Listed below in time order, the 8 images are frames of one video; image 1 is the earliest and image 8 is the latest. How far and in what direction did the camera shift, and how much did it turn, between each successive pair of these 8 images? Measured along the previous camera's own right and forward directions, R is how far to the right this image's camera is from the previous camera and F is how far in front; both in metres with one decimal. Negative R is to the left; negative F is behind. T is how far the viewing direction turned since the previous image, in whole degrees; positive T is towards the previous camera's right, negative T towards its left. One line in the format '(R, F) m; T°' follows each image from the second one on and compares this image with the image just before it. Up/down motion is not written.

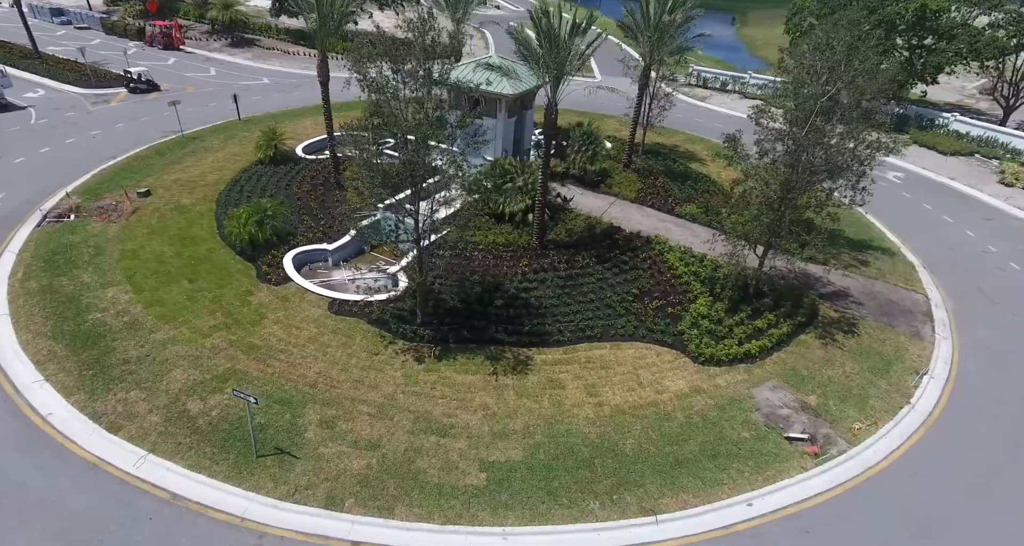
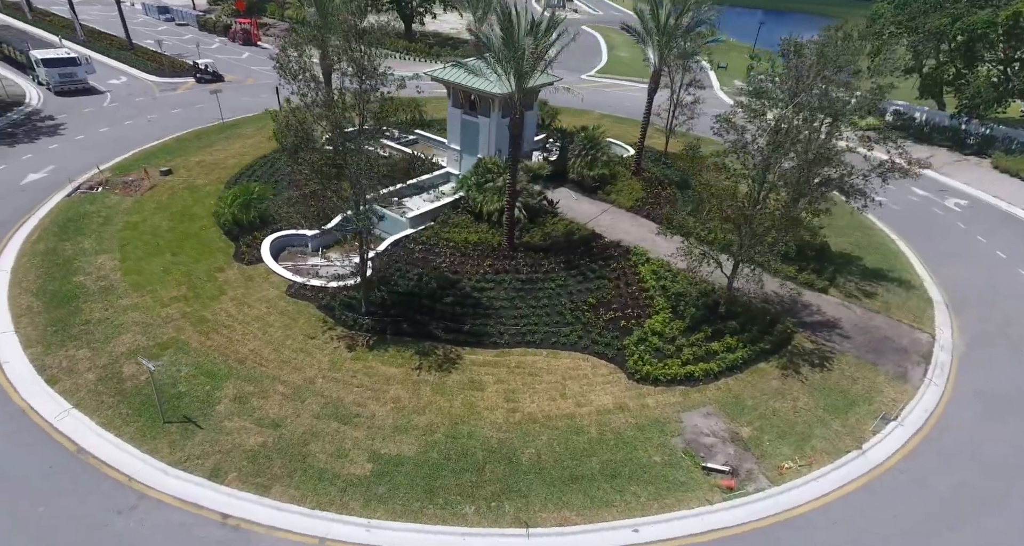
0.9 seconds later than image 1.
(+3.5, +0.4) m; -7°
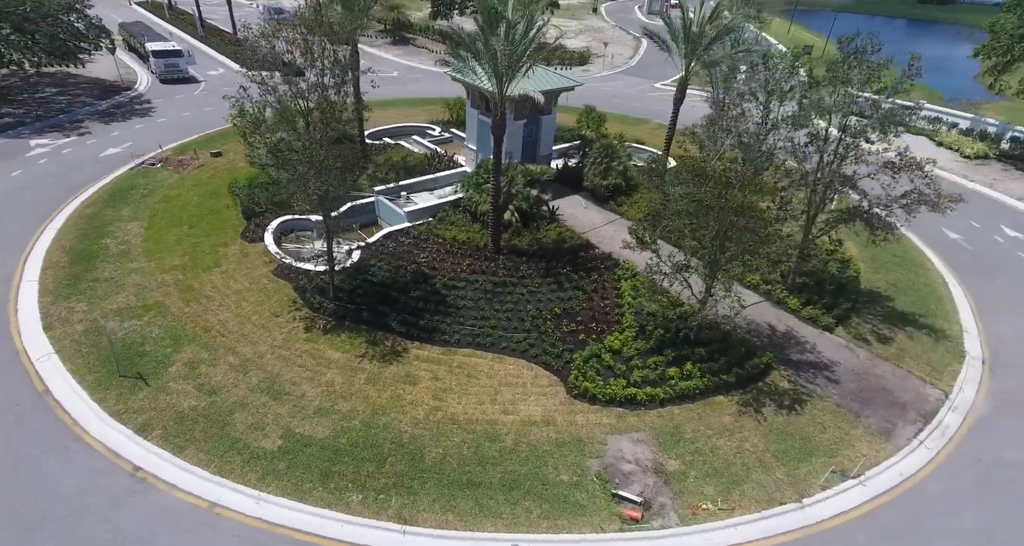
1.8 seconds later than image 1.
(+3.5, +0.4) m; -9°
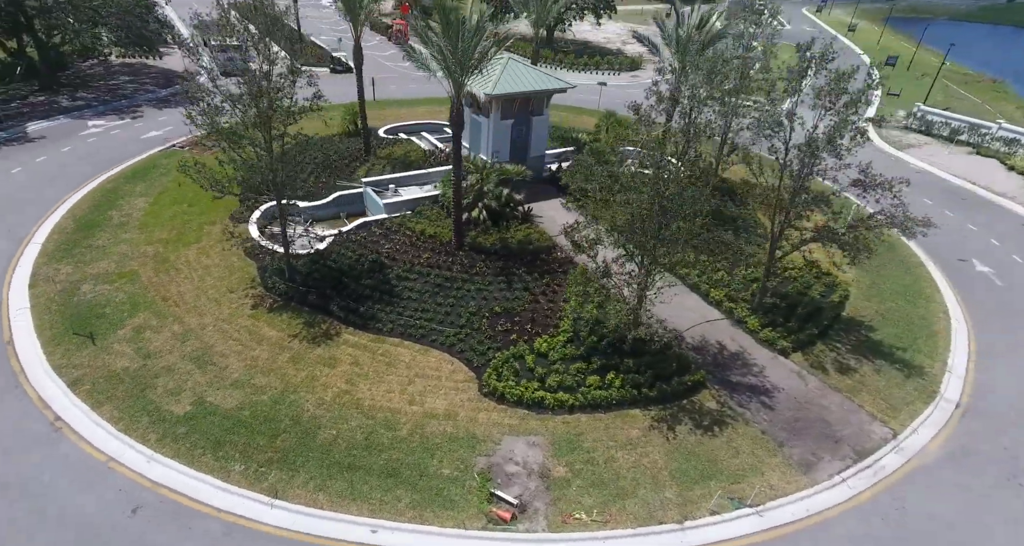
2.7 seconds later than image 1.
(+3.6, +0.2) m; -7°
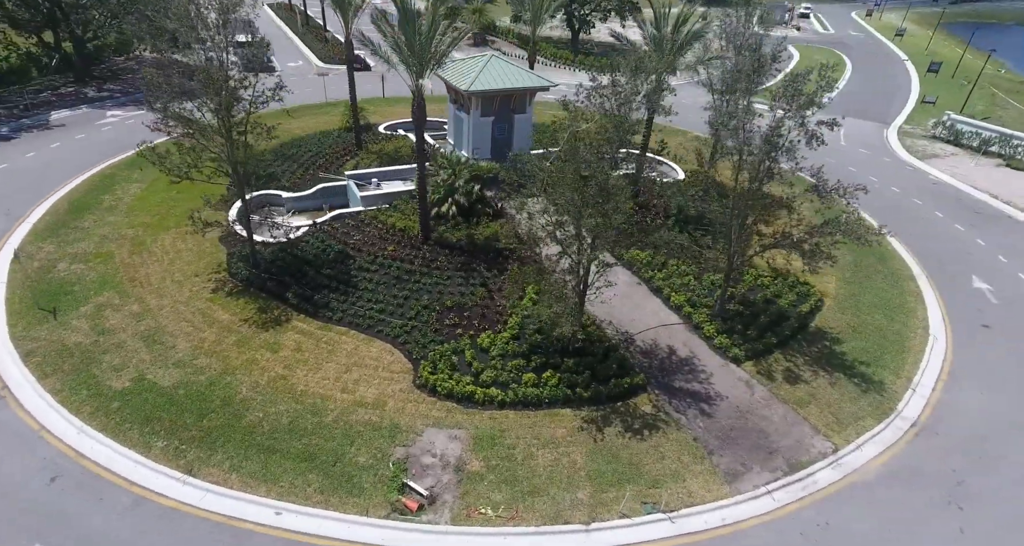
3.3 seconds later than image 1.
(+2.4, +0.1) m; -3°
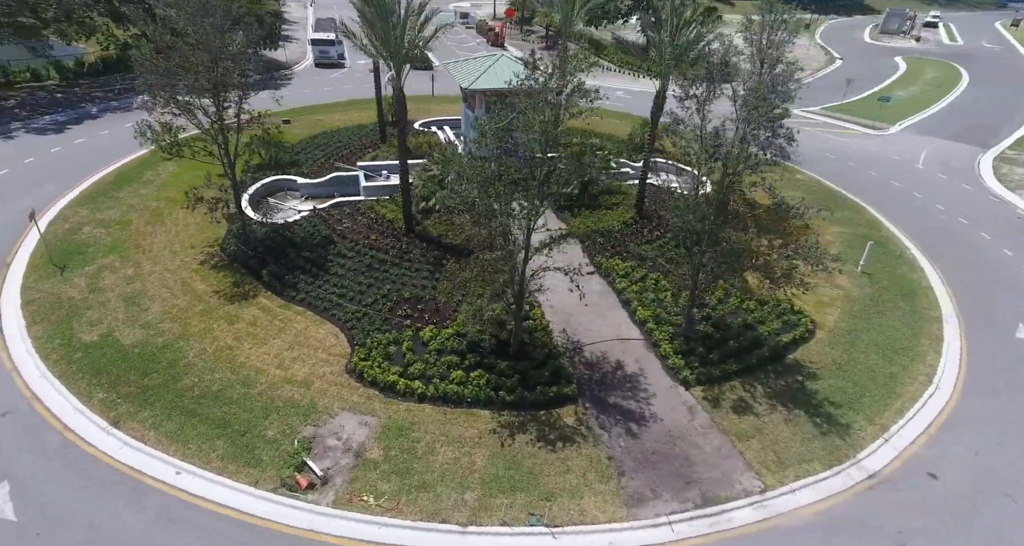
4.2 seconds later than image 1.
(+3.6, +0.4) m; -8°
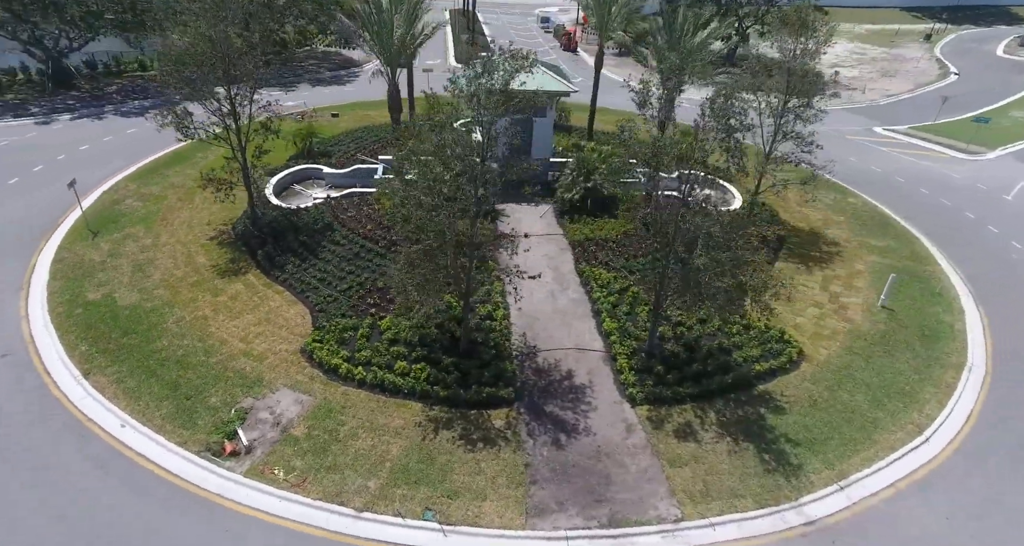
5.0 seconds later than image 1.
(+3.3, +0.2) m; -8°
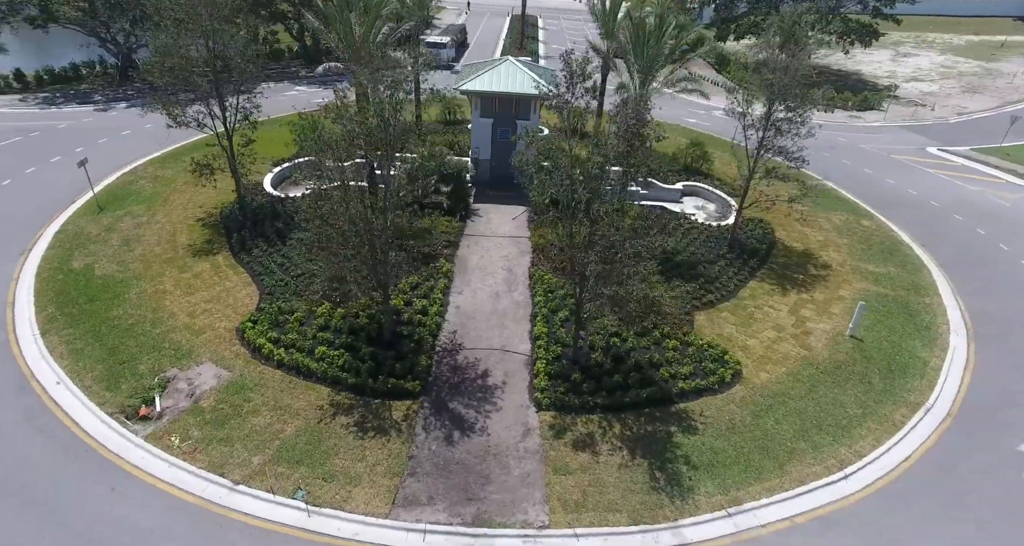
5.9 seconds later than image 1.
(+3.7, +0.1) m; -6°
